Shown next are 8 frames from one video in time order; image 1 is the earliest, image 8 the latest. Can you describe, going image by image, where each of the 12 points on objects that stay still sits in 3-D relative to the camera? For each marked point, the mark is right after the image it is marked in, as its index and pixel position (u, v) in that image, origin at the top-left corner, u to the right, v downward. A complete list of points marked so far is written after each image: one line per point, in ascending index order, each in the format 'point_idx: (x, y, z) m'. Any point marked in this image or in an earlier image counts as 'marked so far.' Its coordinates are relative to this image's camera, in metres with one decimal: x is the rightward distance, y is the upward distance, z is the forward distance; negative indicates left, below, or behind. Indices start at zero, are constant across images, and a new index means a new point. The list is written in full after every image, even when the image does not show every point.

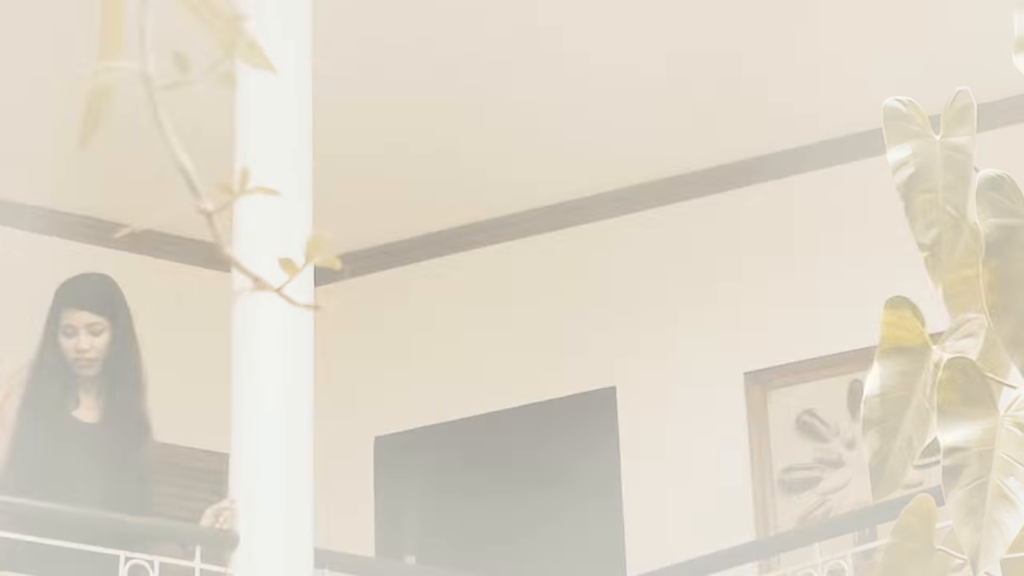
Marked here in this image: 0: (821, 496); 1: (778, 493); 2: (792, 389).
0: (+0.9, -0.6, +5.9) m
1: (+0.8, -0.6, +6.0) m
2: (+0.9, -0.3, +6.1) m
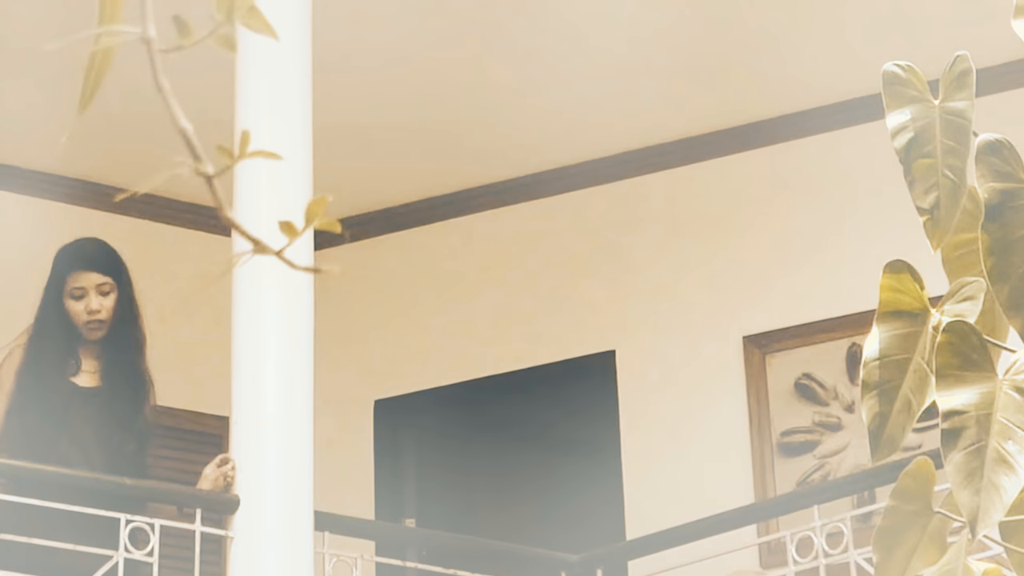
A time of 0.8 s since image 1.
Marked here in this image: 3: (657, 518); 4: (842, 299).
0: (+0.9, -0.5, +5.9) m
1: (+0.8, -0.5, +6.0) m
2: (+0.9, -0.2, +6.1) m
3: (+0.5, -0.7, +6.2) m
4: (+1.0, -0.1, +6.1) m
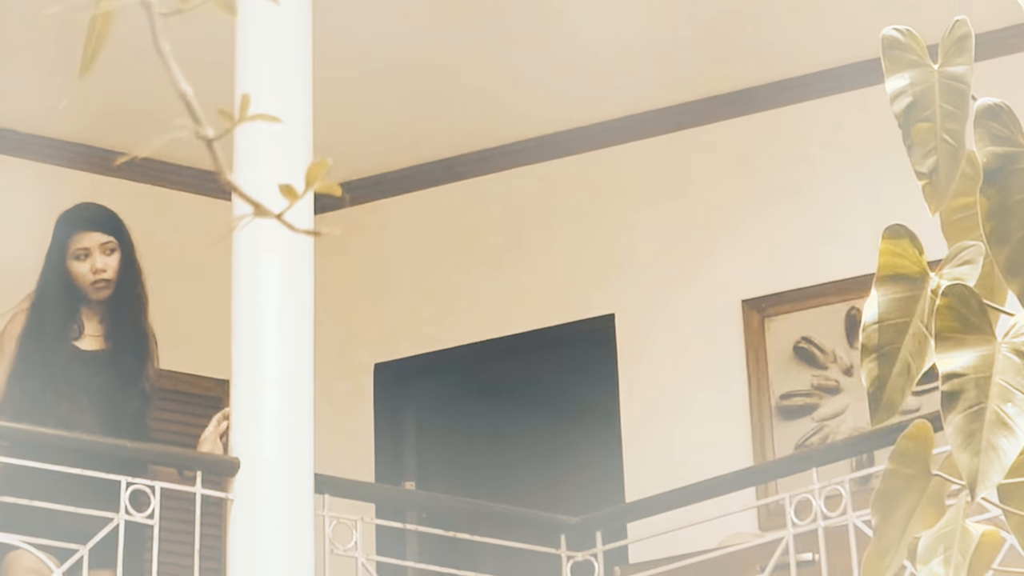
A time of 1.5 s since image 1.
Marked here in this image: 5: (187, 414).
0: (+0.9, -0.4, +5.9) m
1: (+0.8, -0.4, +6.0) m
2: (+0.9, -0.1, +6.1) m
3: (+0.5, -0.6, +6.3) m
4: (+1.0, +0.1, +6.1) m
5: (-1.1, -0.4, +6.4) m
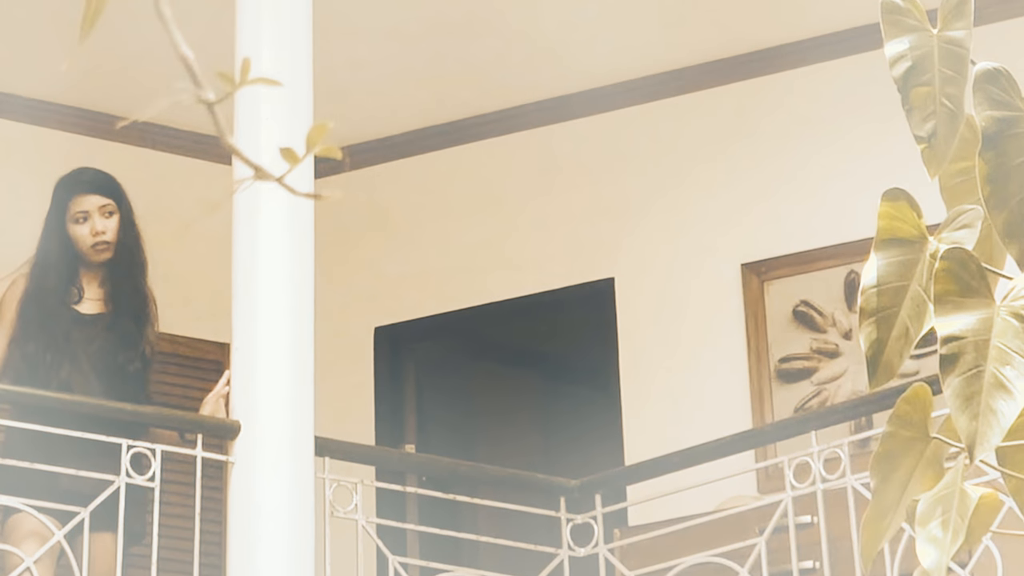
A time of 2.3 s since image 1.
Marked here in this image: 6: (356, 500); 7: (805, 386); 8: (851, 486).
0: (+0.9, -0.3, +5.9) m
1: (+0.8, -0.3, +6.1) m
2: (+0.9, 0.0, +6.1) m
3: (+0.5, -0.4, +6.3) m
4: (+1.0, +0.2, +6.1) m
5: (-1.1, -0.3, +6.4) m
6: (-0.5, -0.6, +5.8) m
7: (+0.9, -0.3, +6.0) m
8: (+0.9, -0.6, +5.4) m
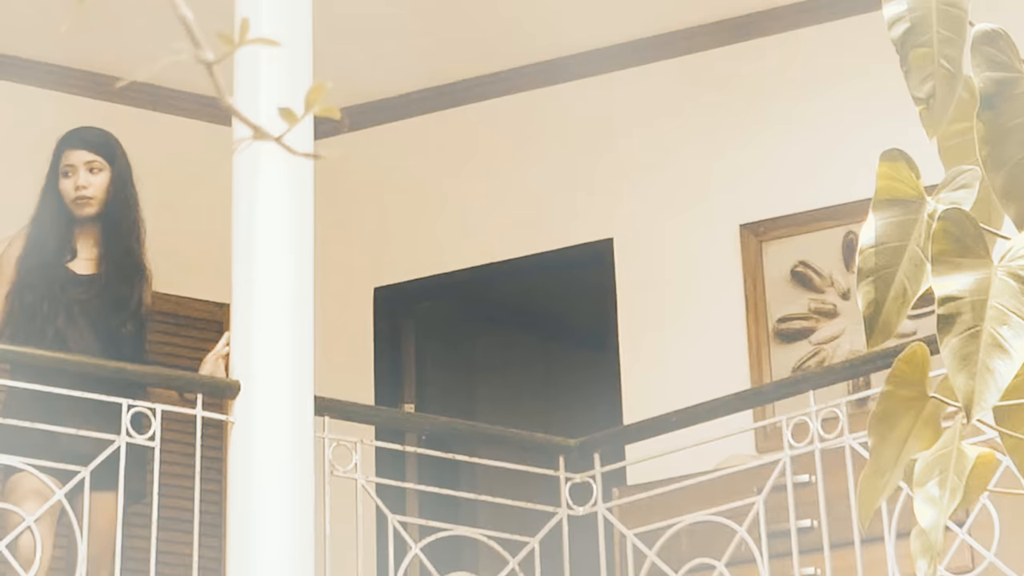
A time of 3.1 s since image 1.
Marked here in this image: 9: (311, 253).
0: (+0.9, -0.2, +5.9) m
1: (+0.8, -0.2, +6.1) m
2: (+0.9, +0.1, +6.1) m
3: (+0.5, -0.3, +6.3) m
4: (+1.0, +0.3, +6.1) m
5: (-1.1, -0.2, +6.5) m
6: (-0.5, -0.5, +5.8) m
7: (+0.9, -0.2, +6.0) m
8: (+0.9, -0.4, +5.4) m
9: (-0.5, +0.1, +4.9) m
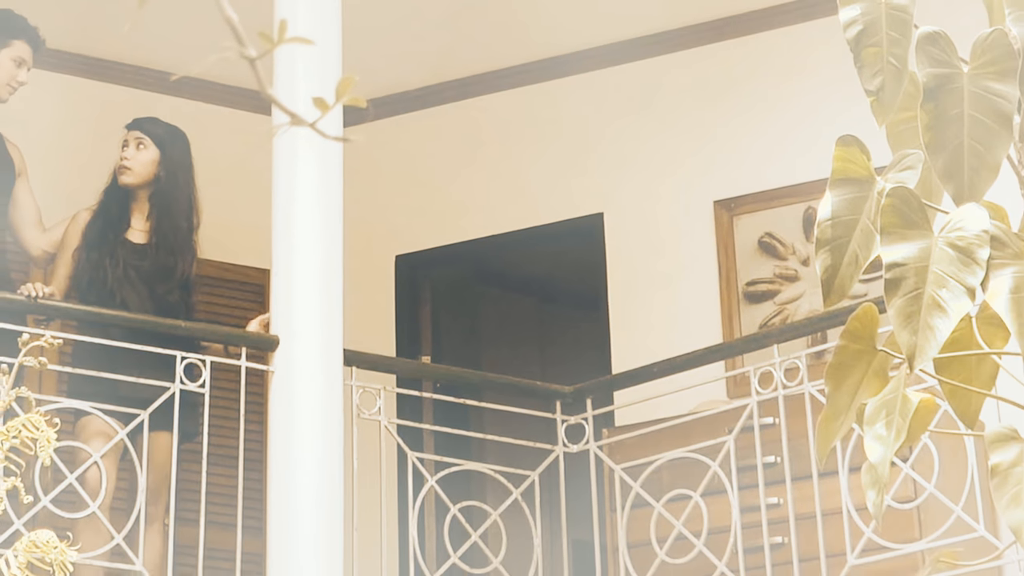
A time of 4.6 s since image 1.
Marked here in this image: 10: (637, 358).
0: (+0.9, -0.1, +6.8) m
1: (+0.8, 0.0, +7.0) m
2: (+0.9, +0.3, +7.0) m
3: (+0.5, -0.2, +7.2) m
4: (+1.0, +0.4, +6.9) m
5: (-1.1, 0.0, +7.3) m
6: (-0.5, -0.4, +6.7) m
7: (+0.9, -0.1, +6.9) m
8: (+1.0, -0.3, +6.3) m
9: (-0.5, +0.2, +5.8) m
10: (+0.5, -0.3, +7.3) m
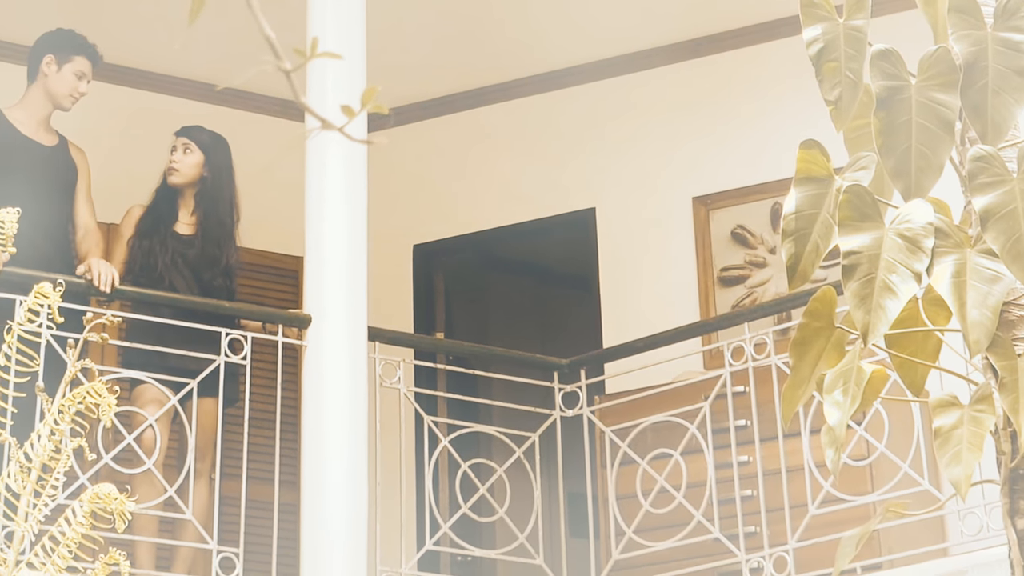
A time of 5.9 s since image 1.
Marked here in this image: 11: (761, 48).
0: (+1.0, 0.0, +7.8) m
1: (+0.8, 0.0, +7.9) m
2: (+0.9, +0.3, +8.0) m
3: (+0.5, -0.1, +8.1) m
4: (+1.0, +0.5, +7.9) m
5: (-1.1, 0.0, +8.3) m
6: (-0.4, -0.3, +7.7) m
7: (+0.9, 0.0, +7.8) m
8: (+1.0, -0.3, +7.2) m
9: (-0.5, +0.2, +6.7) m
10: (+0.5, -0.2, +8.2) m
11: (+1.1, +1.0, +8.3) m
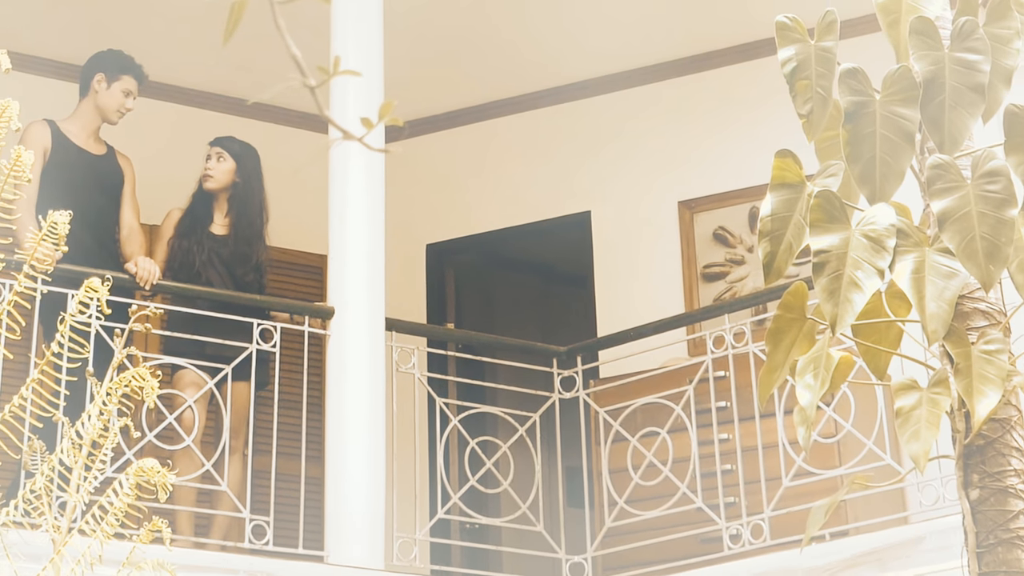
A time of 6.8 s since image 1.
0: (+1.0, 0.0, +8.6) m
1: (+0.9, 0.0, +8.7) m
2: (+0.9, +0.4, +8.8) m
3: (+0.5, -0.1, +9.0) m
4: (+1.1, +0.5, +8.7) m
5: (-1.0, +0.1, +9.1) m
6: (-0.4, -0.3, +8.5) m
7: (+0.9, 0.0, +8.7) m
8: (+1.0, -0.3, +8.1) m
9: (-0.5, +0.2, +7.6) m
10: (+0.5, -0.2, +9.1) m
11: (+1.1, +1.1, +9.1) m
